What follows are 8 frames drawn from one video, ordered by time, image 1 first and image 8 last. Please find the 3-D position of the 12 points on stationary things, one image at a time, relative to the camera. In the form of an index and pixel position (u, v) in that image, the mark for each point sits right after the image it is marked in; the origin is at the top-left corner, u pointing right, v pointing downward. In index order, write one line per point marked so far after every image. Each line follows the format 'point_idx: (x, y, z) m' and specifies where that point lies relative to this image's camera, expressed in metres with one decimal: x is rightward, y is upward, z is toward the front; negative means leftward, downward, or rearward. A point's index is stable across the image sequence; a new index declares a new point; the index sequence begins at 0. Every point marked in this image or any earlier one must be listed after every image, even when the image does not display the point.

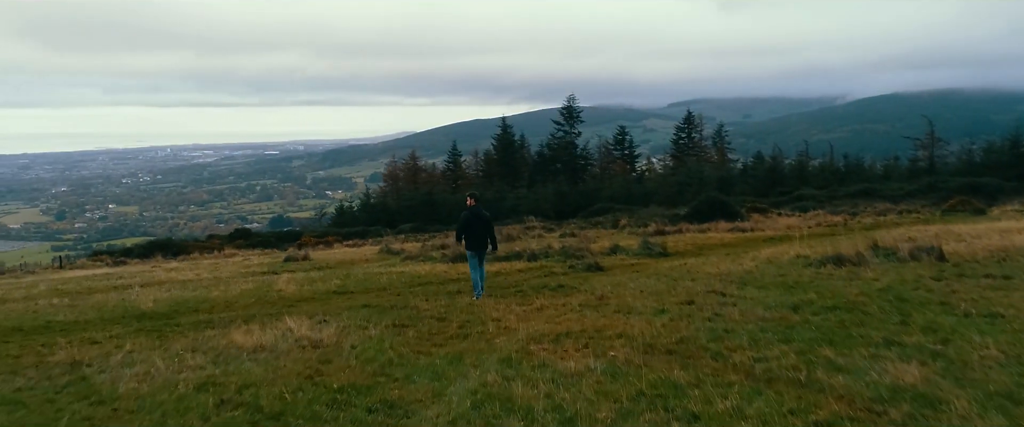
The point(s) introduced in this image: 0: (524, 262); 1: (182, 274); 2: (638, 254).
0: (+0.2, -0.9, +13.1) m
1: (-7.0, -1.4, +15.2) m
2: (+2.6, -0.7, +14.0) m
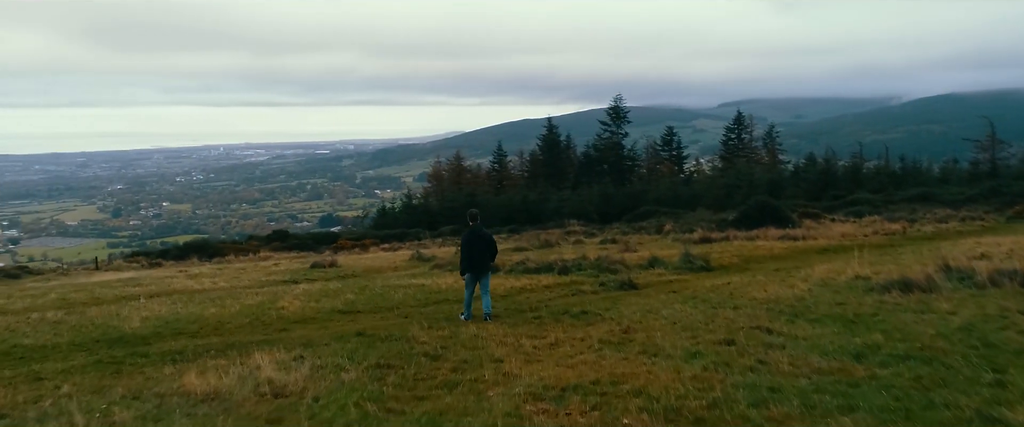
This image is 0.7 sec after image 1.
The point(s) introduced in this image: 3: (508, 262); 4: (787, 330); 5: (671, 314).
0: (+0.7, -1.1, +12.2) m
1: (-6.4, -1.5, +14.7) m
2: (+3.1, -0.9, +13.0) m
3: (-0.1, -1.1, +17.0) m
4: (+2.3, -1.0, +6.0) m
5: (+1.6, -1.0, +7.2) m
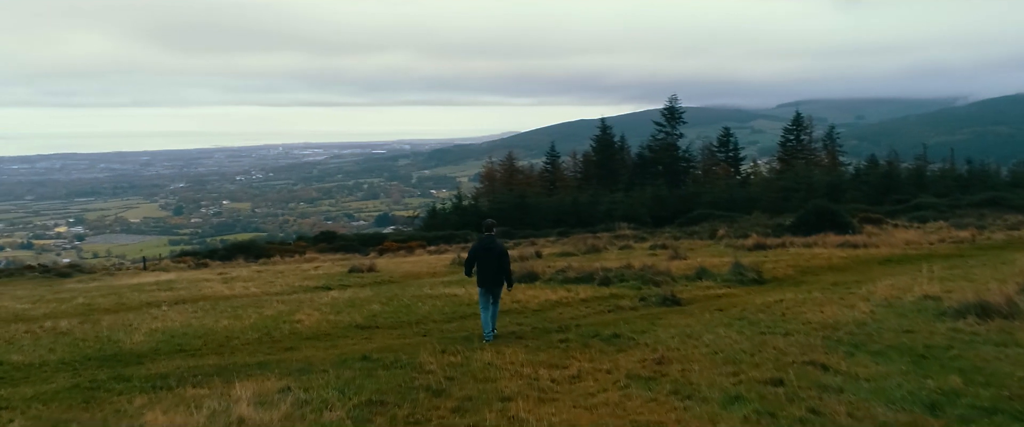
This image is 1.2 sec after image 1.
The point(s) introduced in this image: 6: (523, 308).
0: (+1.3, -1.2, +11.5) m
1: (-5.6, -1.5, +14.5) m
2: (+3.7, -1.1, +12.1) m
3: (+0.8, -1.3, +16.4) m
4: (+2.5, -1.1, +5.2) m
5: (+1.8, -1.2, +6.4) m
6: (+0.2, -1.3, +9.4) m
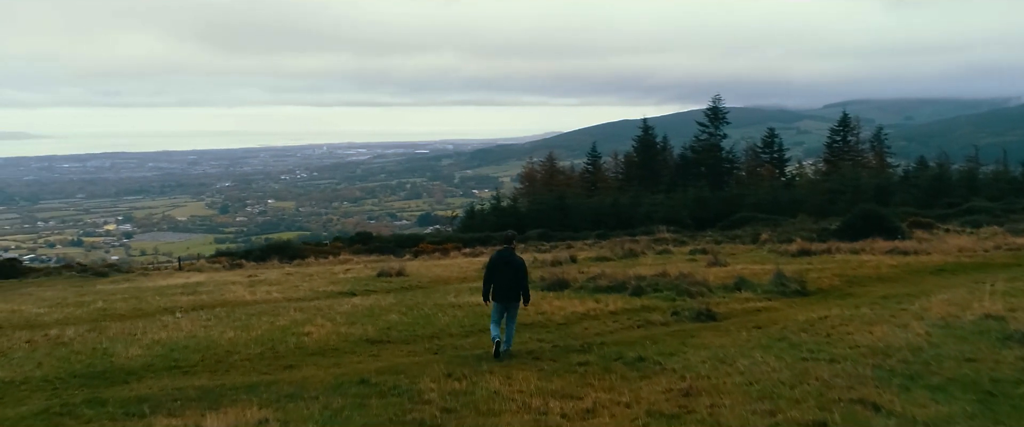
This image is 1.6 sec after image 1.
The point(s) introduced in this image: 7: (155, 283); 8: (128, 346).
0: (+1.7, -1.3, +10.9) m
1: (-5.1, -1.6, +14.3) m
2: (+4.2, -1.2, +11.4) m
3: (+1.5, -1.4, +15.8) m
4: (+2.5, -1.2, +4.5) m
5: (+2.0, -1.3, +5.8) m
6: (+0.5, -1.4, +8.9) m
7: (-9.2, -1.8, +18.1) m
8: (-3.8, -1.3, +7.1) m
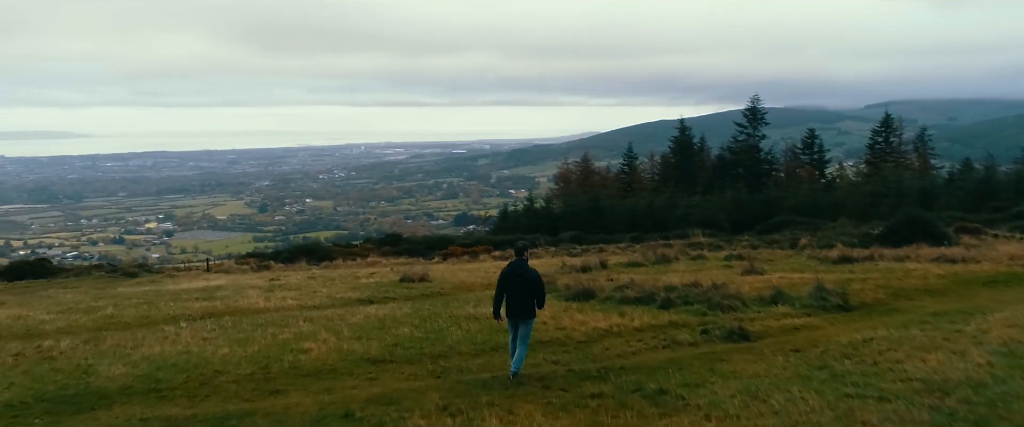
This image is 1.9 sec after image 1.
0: (+2.0, -1.4, +10.2) m
1: (-4.6, -1.7, +14.0) m
2: (+4.5, -1.3, +10.6) m
3: (+2.0, -1.5, +15.1) m
4: (+2.5, -1.4, +3.8) m
5: (+2.0, -1.4, +5.1) m
6: (+0.6, -1.5, +8.3) m
7: (-8.5, -1.9, +18.0) m
8: (-3.7, -1.4, +6.7) m
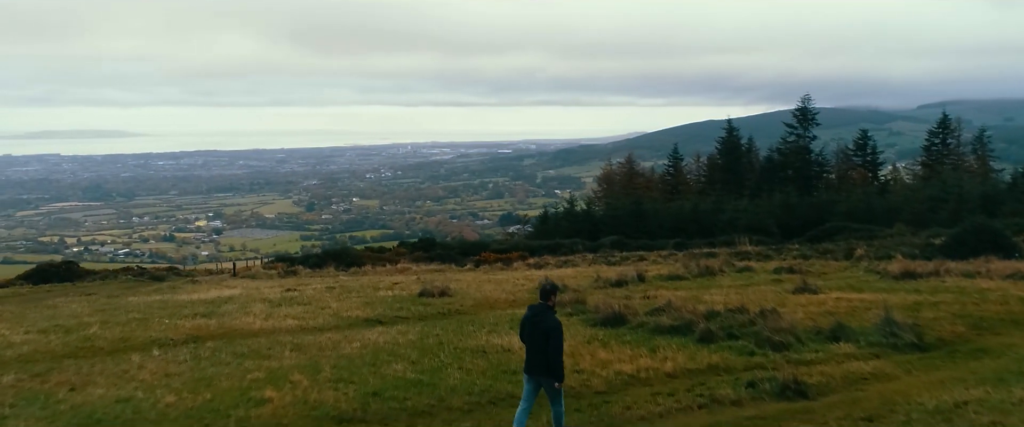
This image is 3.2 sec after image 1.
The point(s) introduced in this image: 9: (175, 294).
0: (+2.1, -1.7, +8.8) m
1: (-4.2, -1.8, +12.9) m
2: (+4.6, -1.6, +9.0) m
3: (+2.5, -1.7, +13.7) m
4: (+2.3, -1.6, +2.4) m
5: (+1.8, -1.6, +3.7) m
6: (+0.7, -1.7, +6.9) m
7: (-7.9, -2.0, +17.2) m
8: (-3.8, -1.6, +5.6) m
9: (-9.4, -2.2, +19.6) m
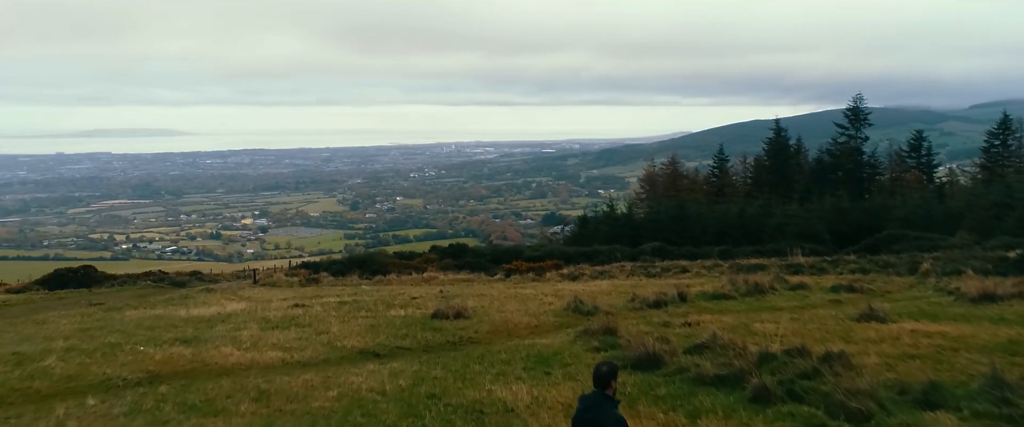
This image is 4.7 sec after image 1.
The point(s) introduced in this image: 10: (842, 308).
0: (+2.2, -2.0, +7.0) m
1: (-3.9, -2.1, +11.5) m
2: (+4.7, -1.9, +7.0) m
3: (+2.8, -2.0, +11.8) m
4: (+1.9, -1.9, +0.6) m
5: (+1.6, -1.9, +1.9) m
6: (+0.6, -2.0, +5.2) m
7: (-7.3, -2.2, +15.9) m
8: (-3.9, -1.8, +4.1) m
9: (-8.8, -2.4, +18.5) m
10: (+7.6, -2.2, +16.3) m
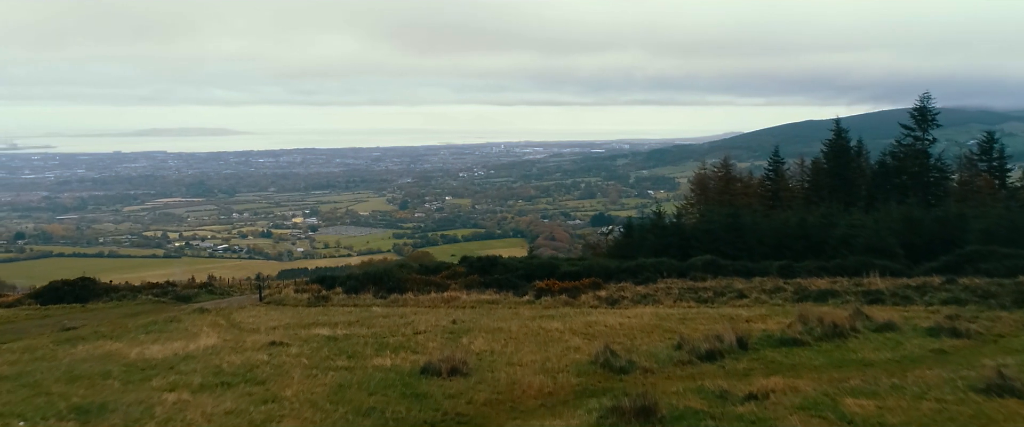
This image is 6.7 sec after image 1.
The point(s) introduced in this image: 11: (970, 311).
0: (+1.8, -2.5, +3.7) m
1: (-3.9, -2.5, +8.6) m
2: (+4.3, -2.4, +3.6) m
3: (+2.8, -2.5, +8.5) m
4: (+1.1, -2.4, -2.6) m
5: (+0.9, -2.4, -1.3) m
6: (+0.1, -2.4, +2.1) m
7: (-7.0, -2.6, +13.3) m
8: (-4.4, -2.2, +1.3) m
9: (-8.3, -2.8, +16.0) m
10: (+7.8, -2.7, +12.6) m
11: (+12.7, -2.8, +19.3) m
